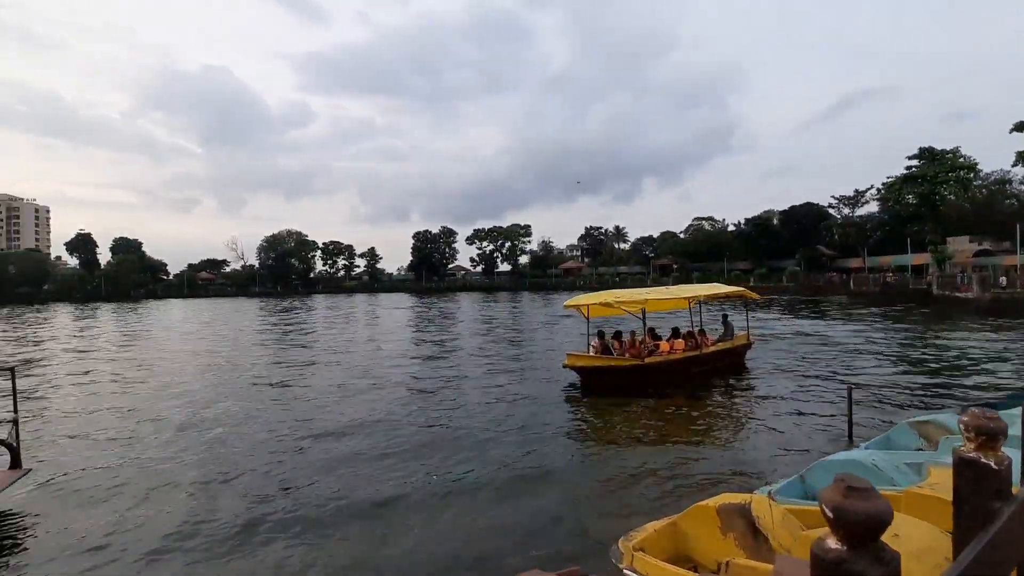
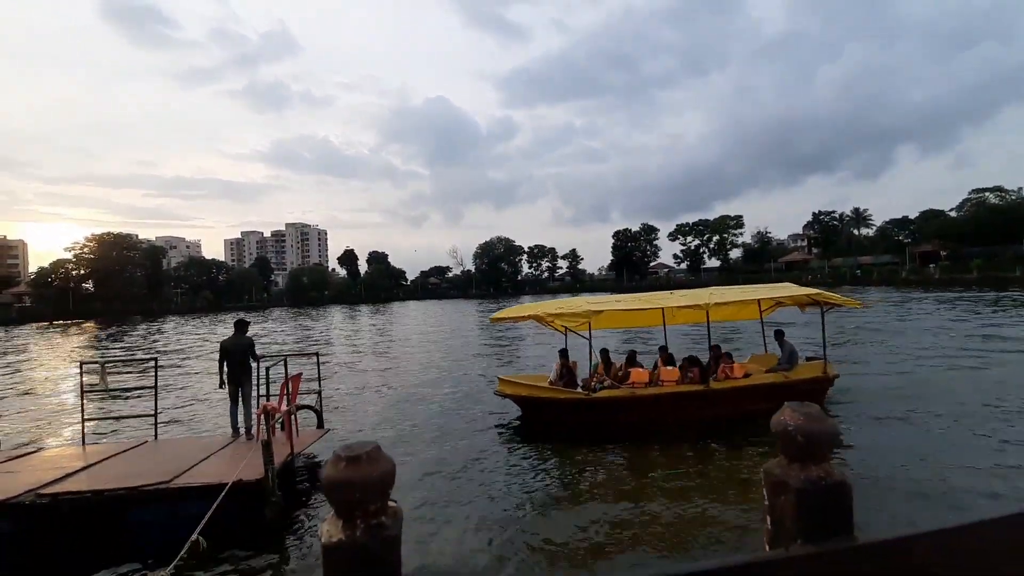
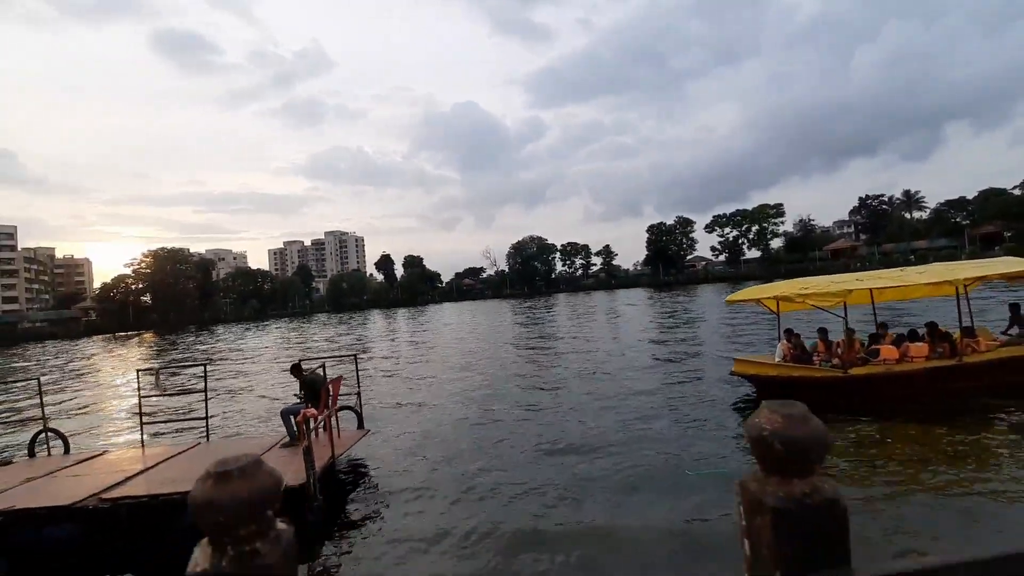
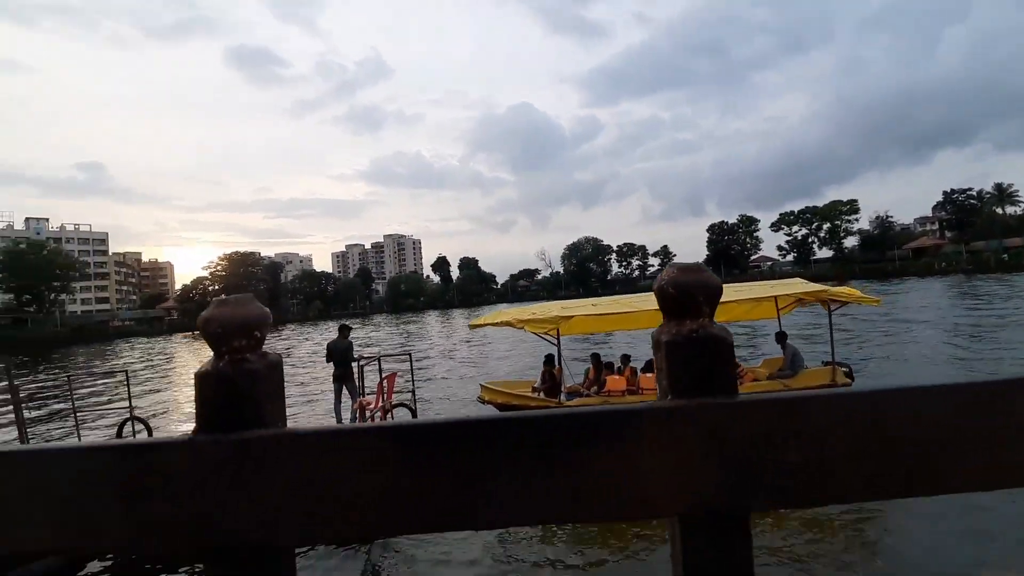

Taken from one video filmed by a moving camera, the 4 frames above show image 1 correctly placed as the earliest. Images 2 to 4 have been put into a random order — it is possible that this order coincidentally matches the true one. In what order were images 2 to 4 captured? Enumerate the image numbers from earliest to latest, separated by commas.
3, 2, 4
